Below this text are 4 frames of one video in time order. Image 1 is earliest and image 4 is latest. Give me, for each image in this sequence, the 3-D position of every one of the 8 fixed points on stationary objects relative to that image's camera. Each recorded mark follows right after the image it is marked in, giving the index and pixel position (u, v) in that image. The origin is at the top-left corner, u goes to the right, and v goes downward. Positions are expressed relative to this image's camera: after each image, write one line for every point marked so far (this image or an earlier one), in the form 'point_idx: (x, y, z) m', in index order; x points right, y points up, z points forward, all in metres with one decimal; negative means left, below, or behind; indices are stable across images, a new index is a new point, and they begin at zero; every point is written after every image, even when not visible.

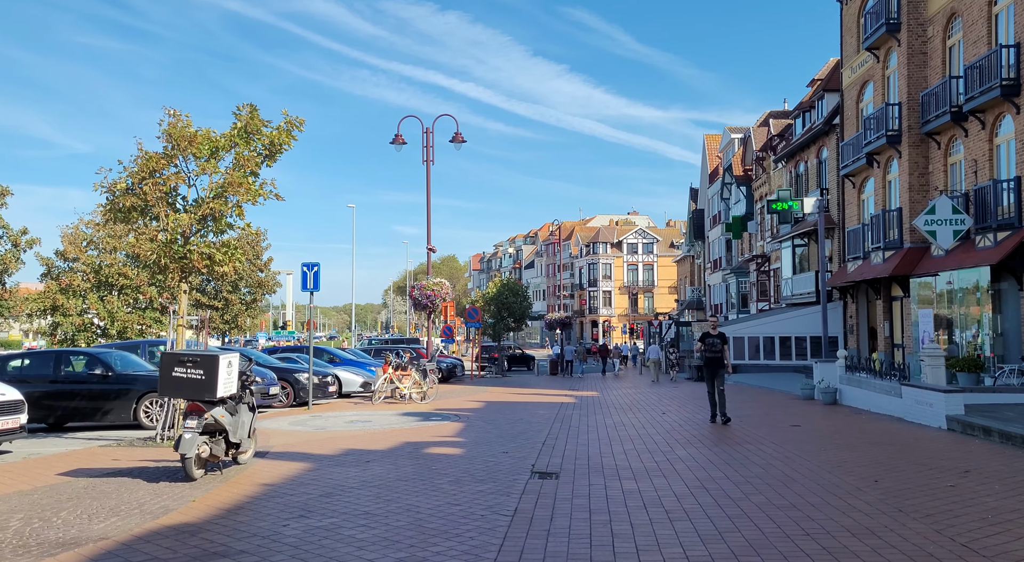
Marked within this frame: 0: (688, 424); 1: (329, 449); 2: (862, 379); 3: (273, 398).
0: (+3.1, -2.6, +14.7) m
1: (-2.5, -2.3, +11.0) m
2: (+7.4, -2.1, +17.1) m
3: (-5.2, -2.5, +17.5) m
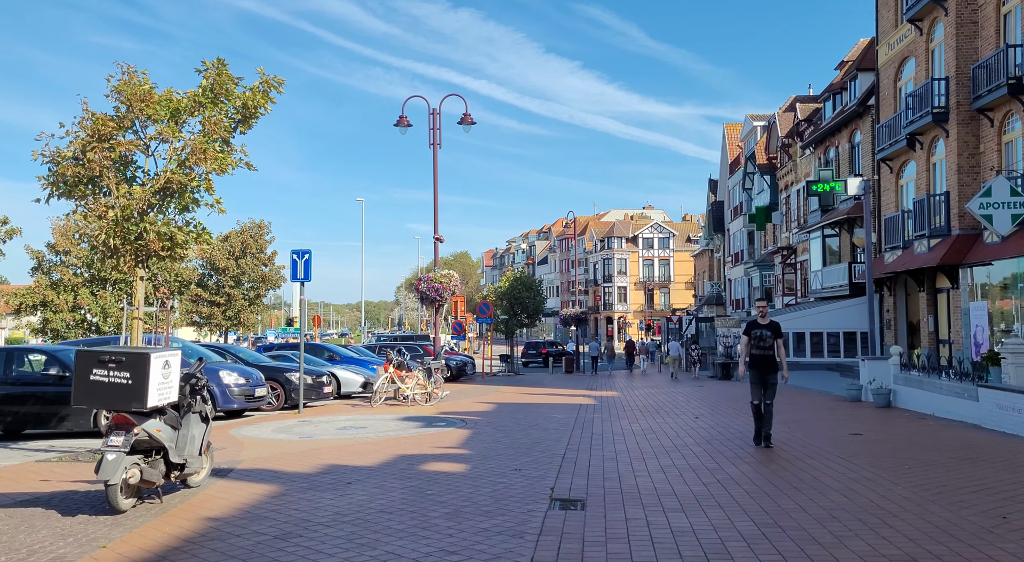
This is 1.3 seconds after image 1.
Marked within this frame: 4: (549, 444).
0: (+3.4, -2.4, +12.8) m
1: (-2.3, -2.1, +9.2) m
2: (+7.7, -1.8, +15.1) m
3: (-4.9, -2.3, +15.7) m
4: (+0.5, -2.3, +11.3) m
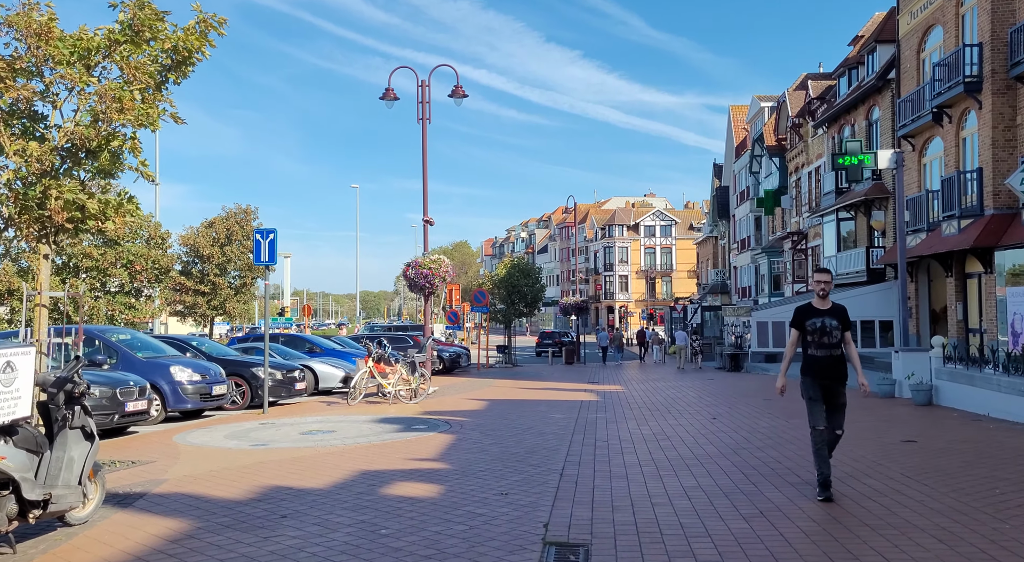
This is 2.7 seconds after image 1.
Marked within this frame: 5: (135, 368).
0: (+3.2, -2.1, +10.9) m
1: (-2.4, -1.9, +7.4) m
2: (+7.5, -1.5, +13.3) m
3: (-5.0, -2.0, +13.9) m
4: (+0.4, -2.0, +9.5) m
5: (-6.1, -1.4, +13.1) m
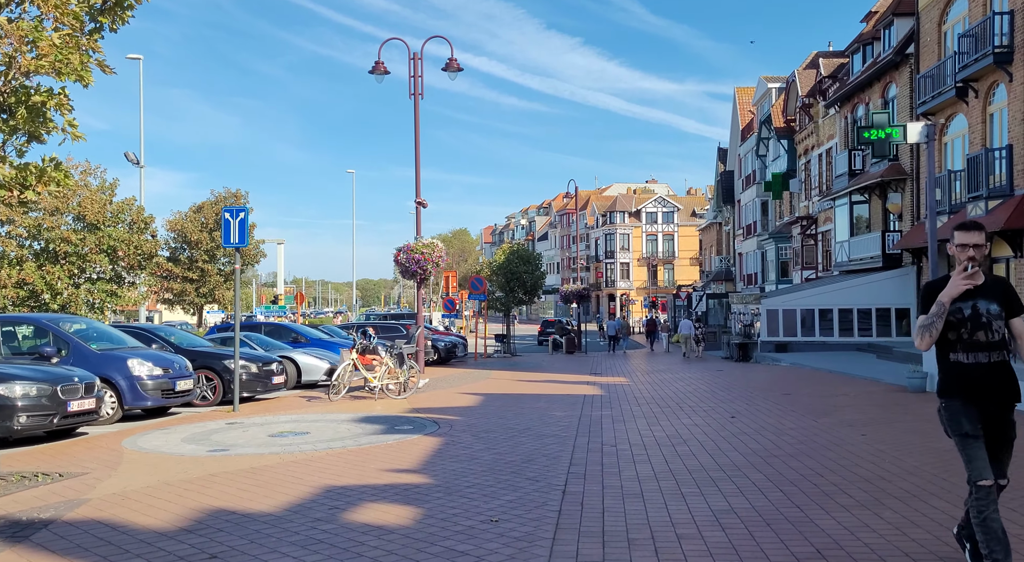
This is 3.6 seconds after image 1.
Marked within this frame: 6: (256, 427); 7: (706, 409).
0: (+3.2, -1.9, +9.6) m
1: (-2.5, -1.7, +6.0) m
2: (+7.5, -1.3, +12.0) m
3: (-5.1, -1.8, +12.5) m
4: (+0.3, -1.8, +8.1) m
5: (-6.1, -1.2, +11.7) m
6: (-3.5, -2.0, +11.1) m
7: (+3.1, -2.1, +13.1) m
